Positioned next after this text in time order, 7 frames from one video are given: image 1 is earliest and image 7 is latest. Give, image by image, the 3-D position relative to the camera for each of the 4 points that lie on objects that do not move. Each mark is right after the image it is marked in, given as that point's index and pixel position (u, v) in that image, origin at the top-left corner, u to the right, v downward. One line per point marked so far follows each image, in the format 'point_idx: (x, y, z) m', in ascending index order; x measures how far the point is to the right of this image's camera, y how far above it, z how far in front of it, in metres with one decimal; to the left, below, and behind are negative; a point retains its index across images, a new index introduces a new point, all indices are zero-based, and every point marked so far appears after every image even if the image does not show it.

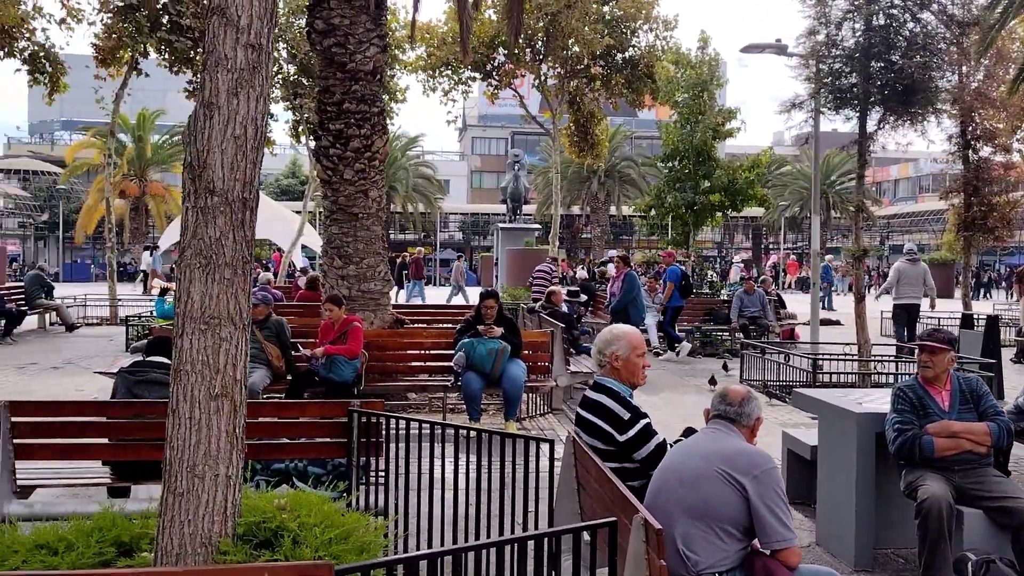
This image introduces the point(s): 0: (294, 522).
0: (-0.9, -1.0, +3.6) m
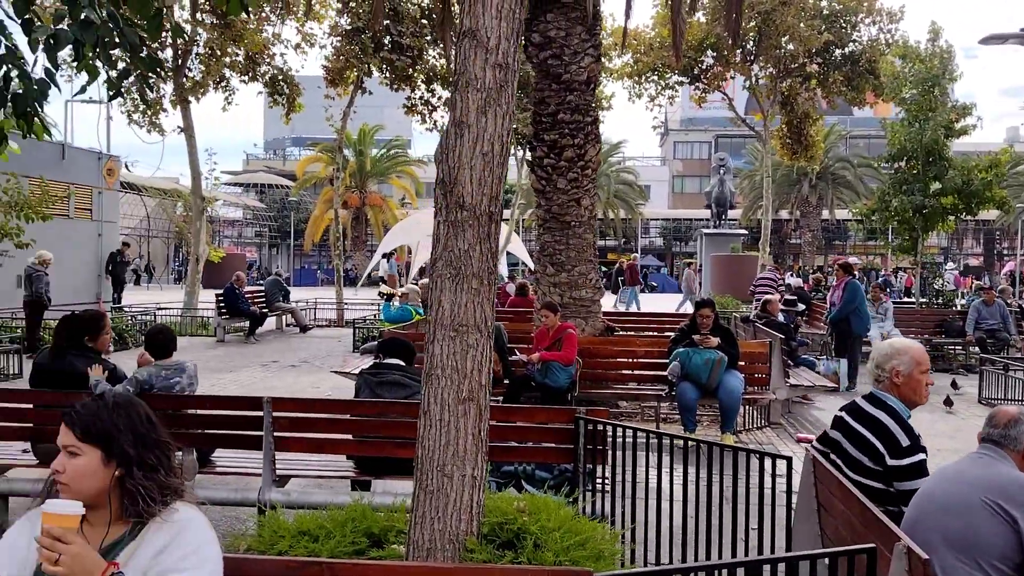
0: (+0.1, -1.0, +3.7) m
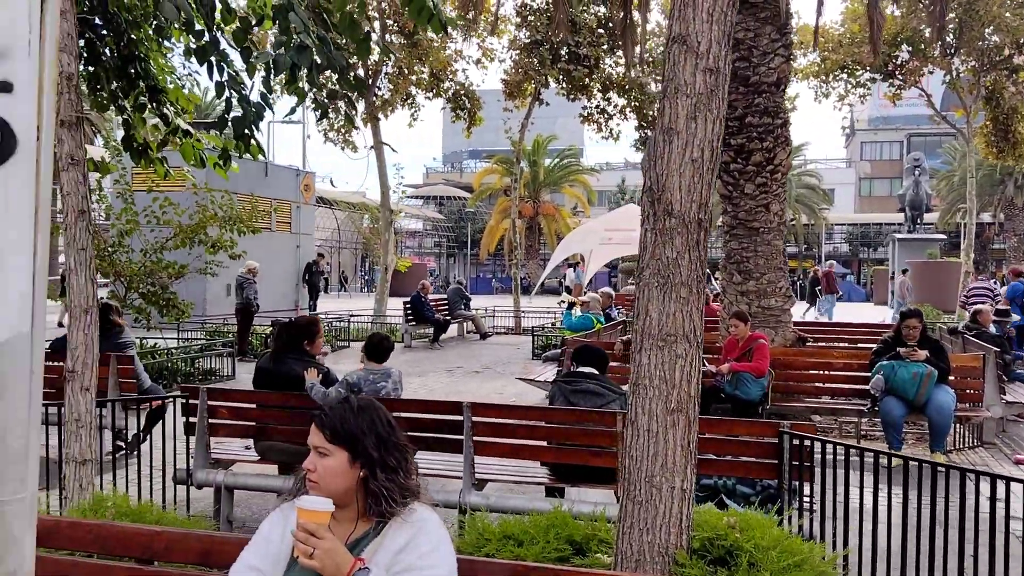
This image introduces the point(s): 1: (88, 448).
0: (+0.9, -1.0, +3.6) m
1: (-2.1, -0.8, +4.4) m
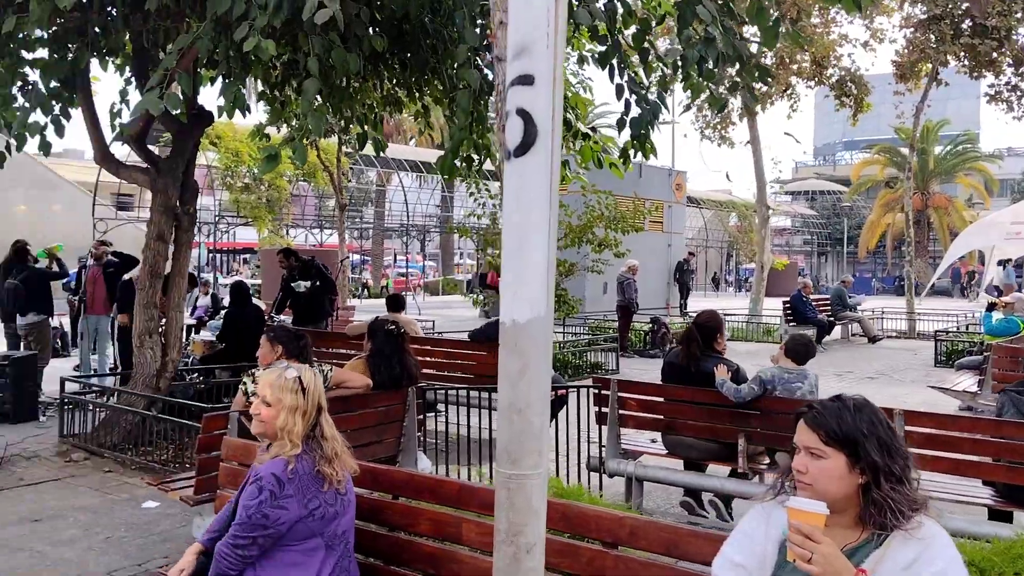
0: (+2.5, -1.0, +2.8) m
1: (+0.1, -0.8, +4.8) m
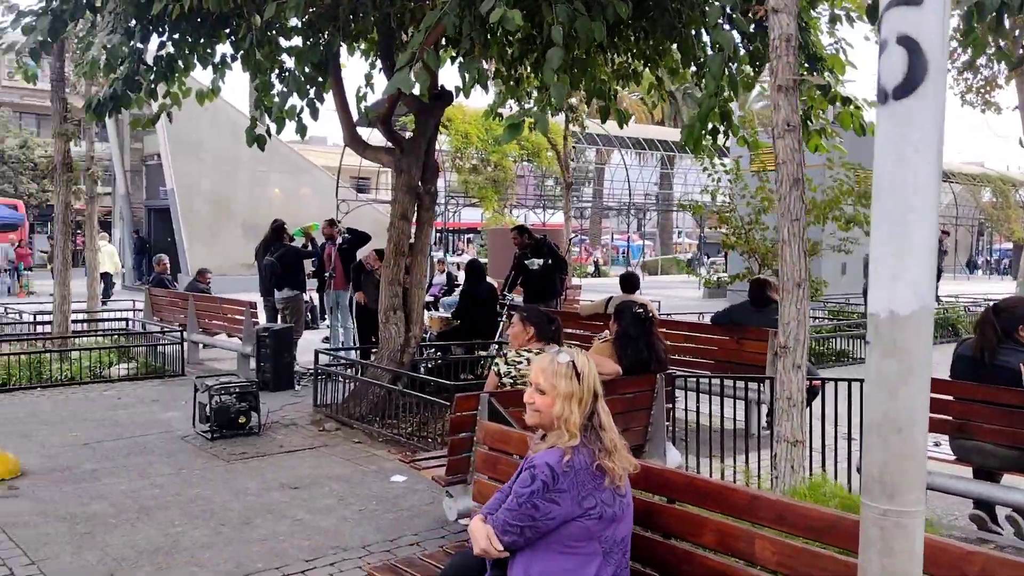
0: (+3.3, -1.0, +1.8) m
1: (+1.3, -0.7, +4.3) m
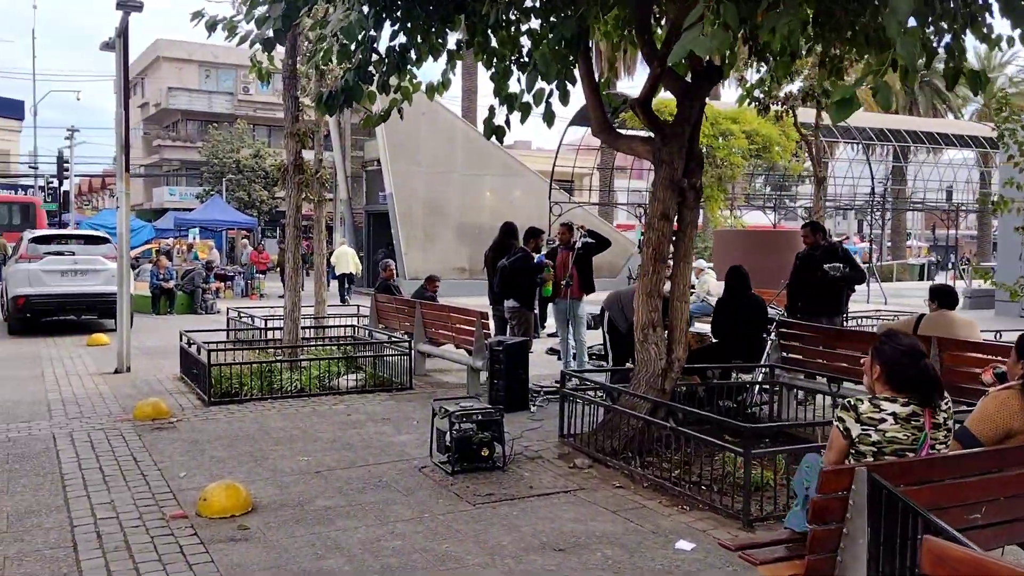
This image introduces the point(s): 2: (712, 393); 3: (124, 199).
0: (+4.0, -1.1, -0.3) m
1: (+2.6, -0.8, +2.6) m
2: (+1.9, -1.0, +8.3) m
3: (-5.0, +1.1, +11.4) m
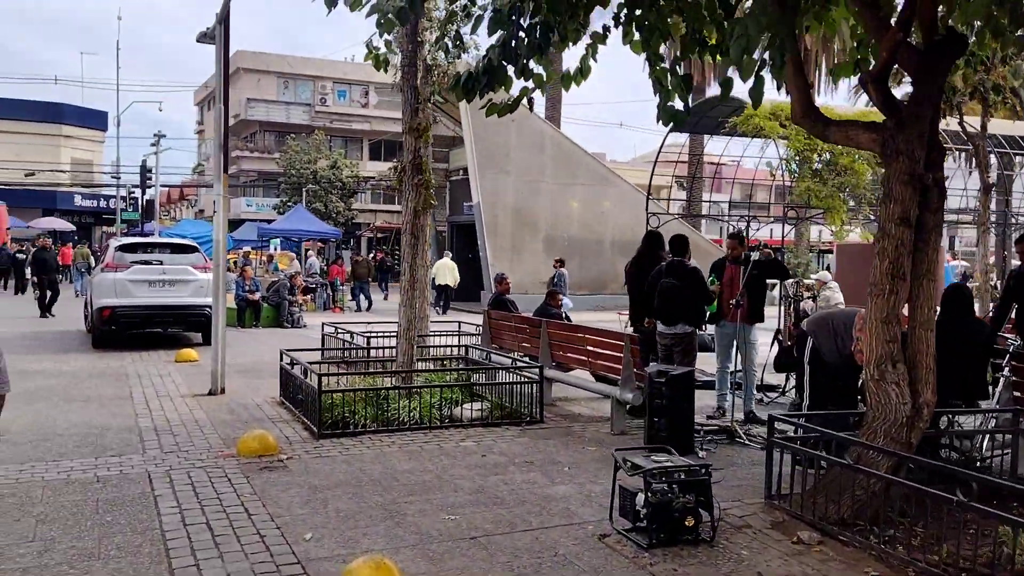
0: (+4.7, -1.2, -2.0) m
1: (+3.6, -0.9, +1.0) m
2: (+3.2, -1.2, +6.8) m
3: (-3.4, +1.0, +10.4) m
